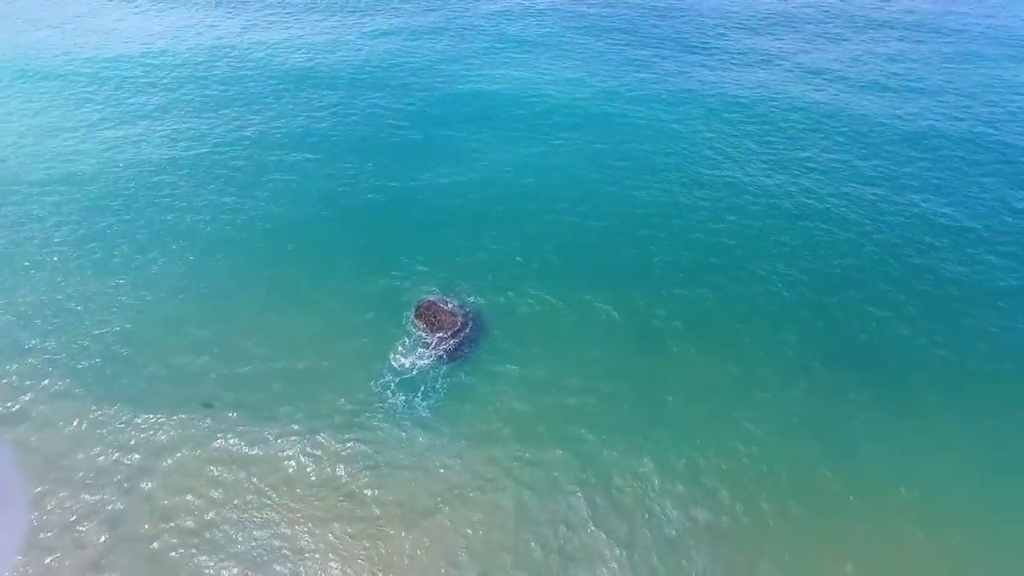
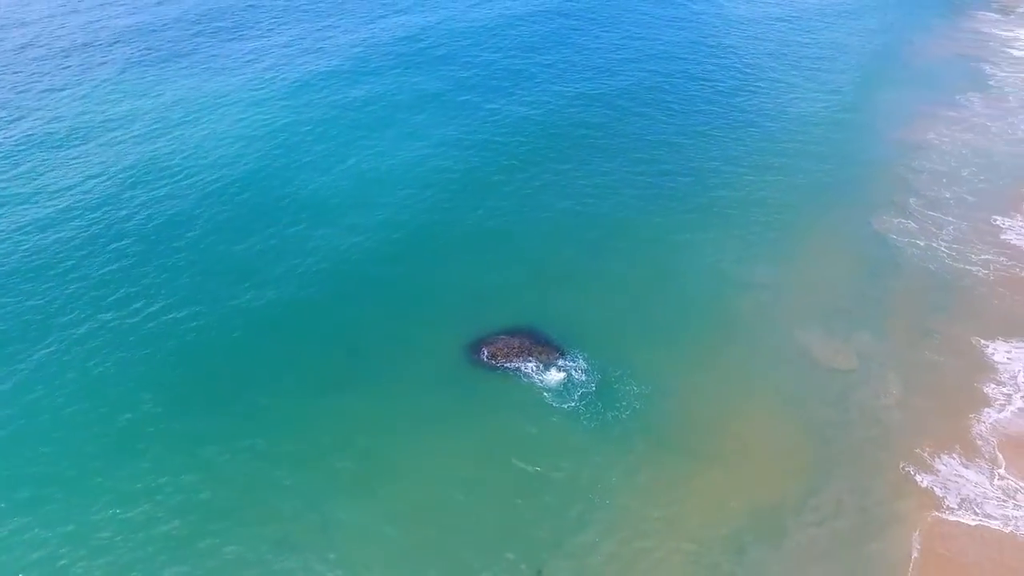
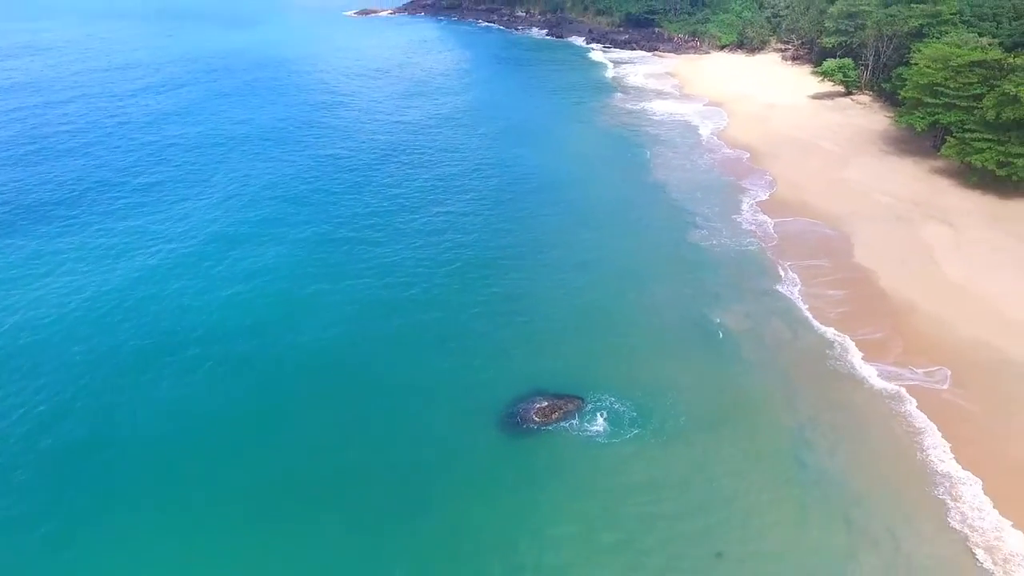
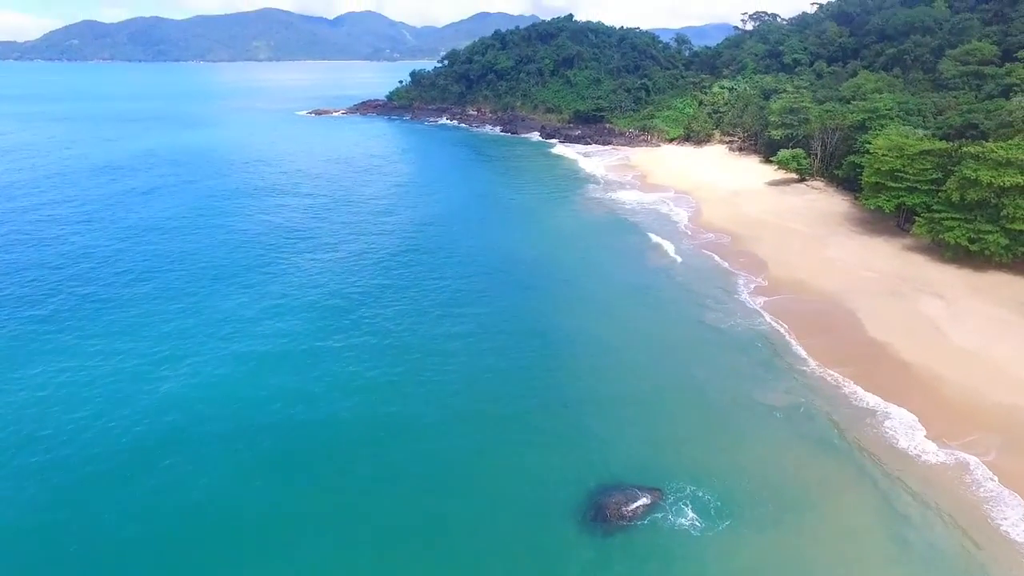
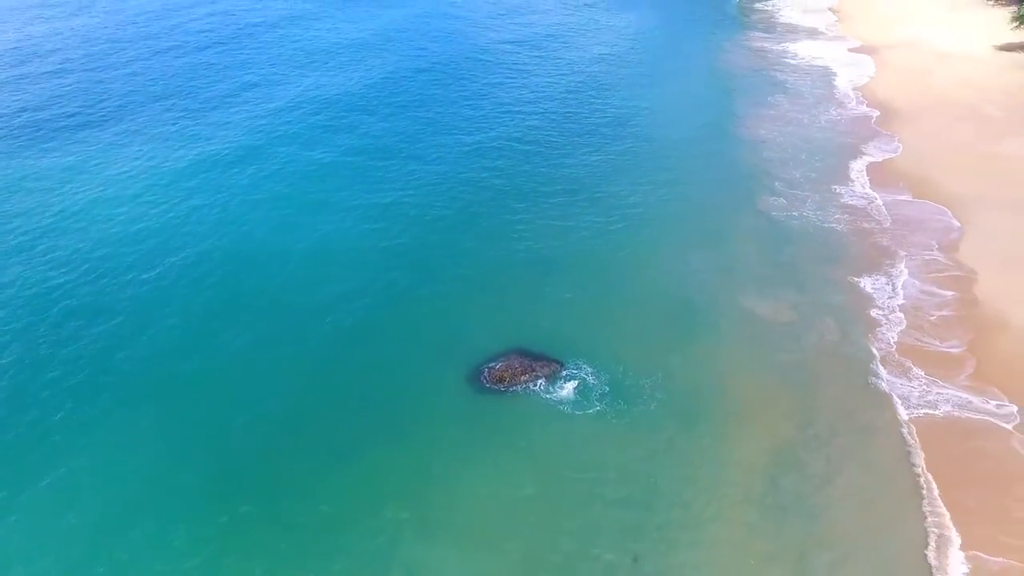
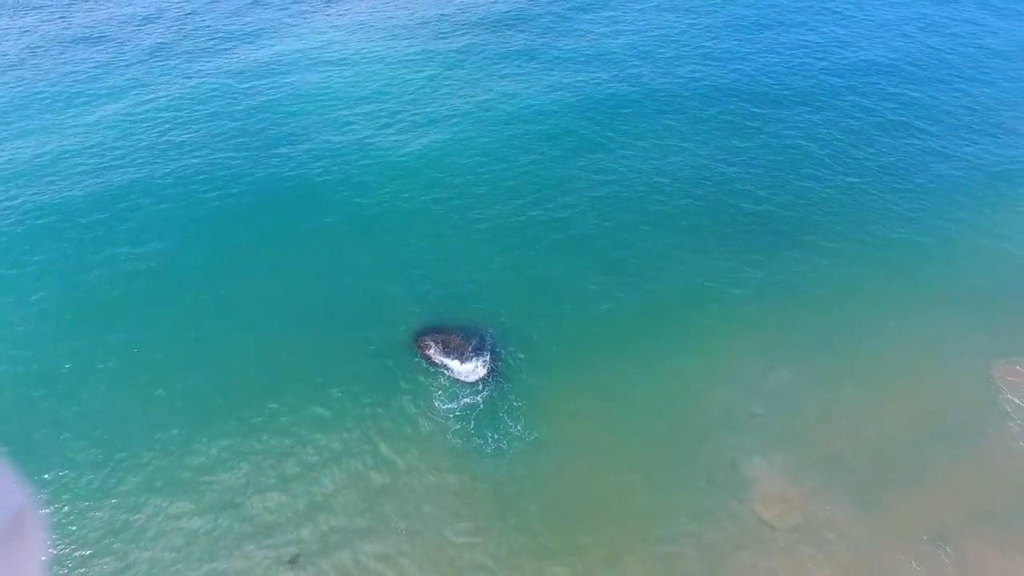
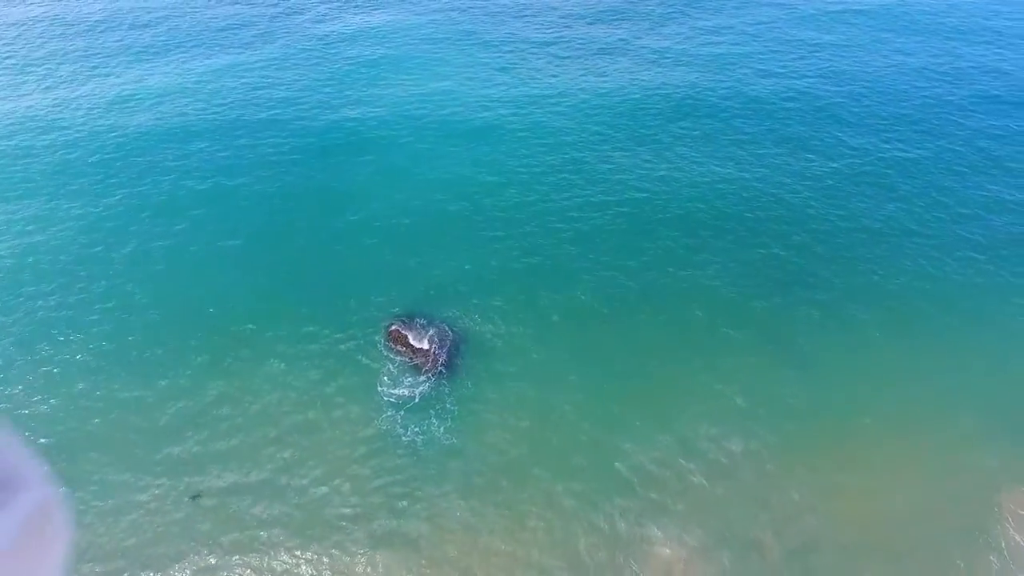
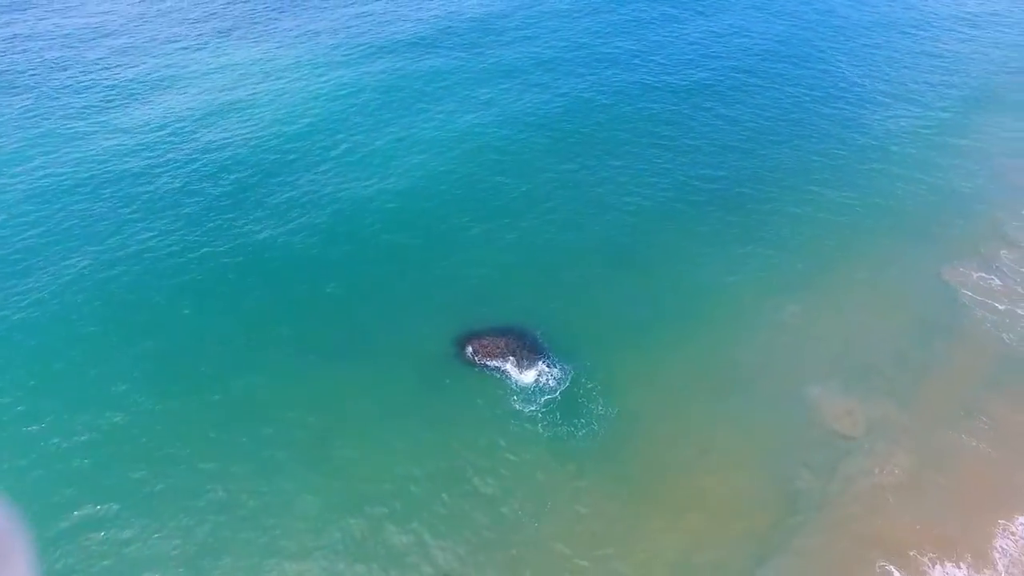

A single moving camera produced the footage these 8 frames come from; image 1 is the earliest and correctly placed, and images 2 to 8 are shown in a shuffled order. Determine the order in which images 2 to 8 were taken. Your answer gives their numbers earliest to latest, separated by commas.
7, 6, 8, 2, 5, 3, 4
